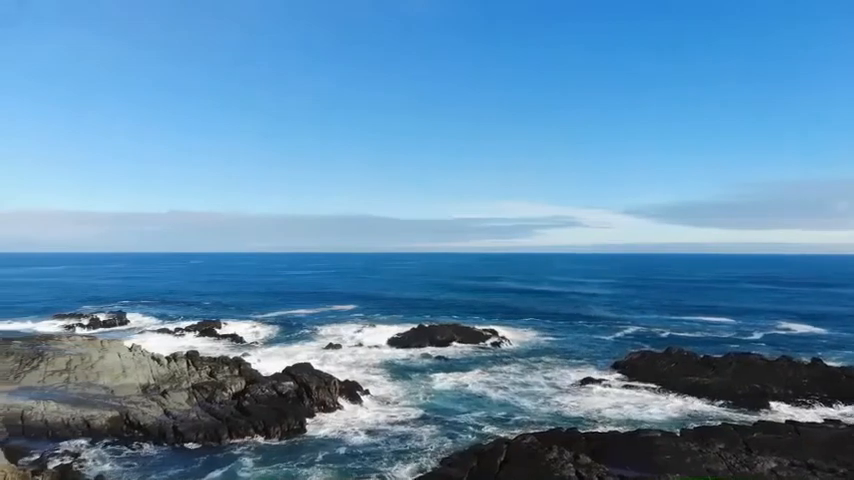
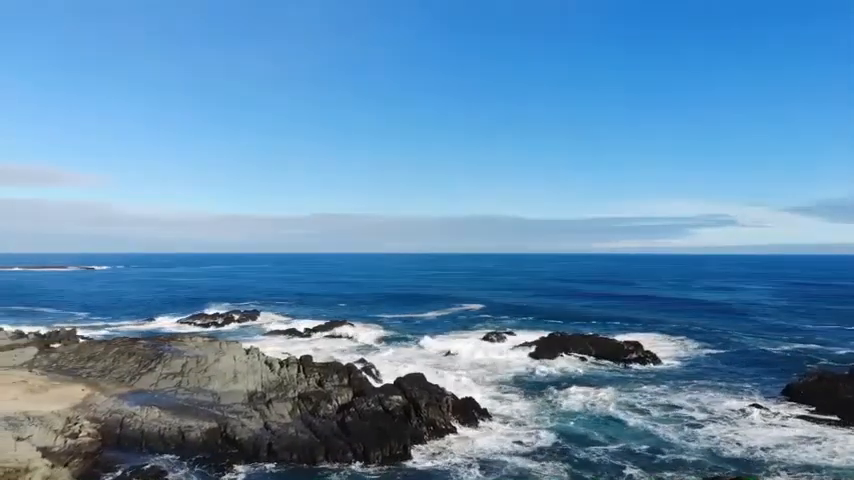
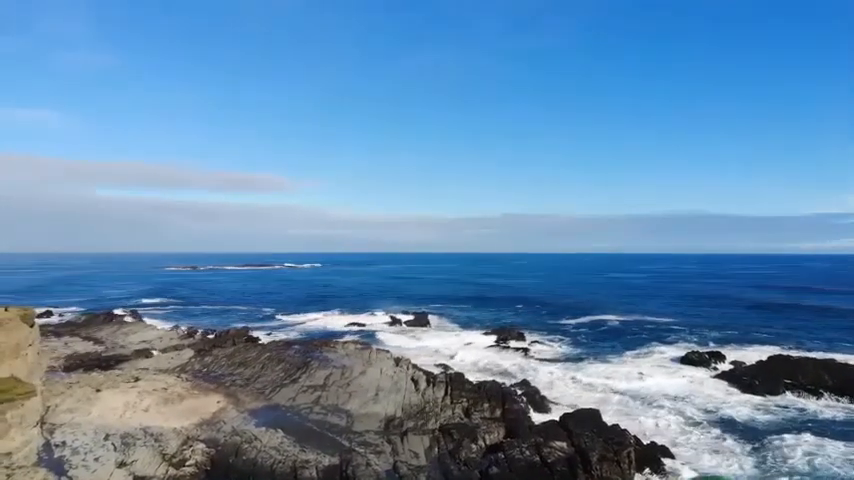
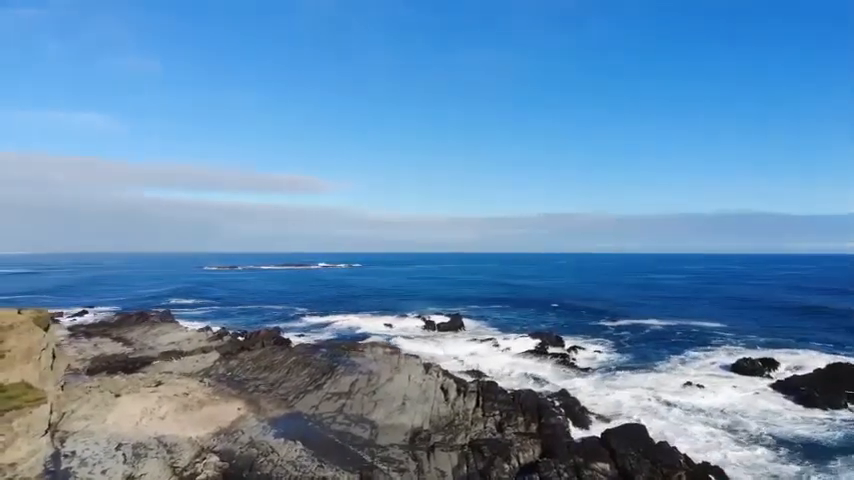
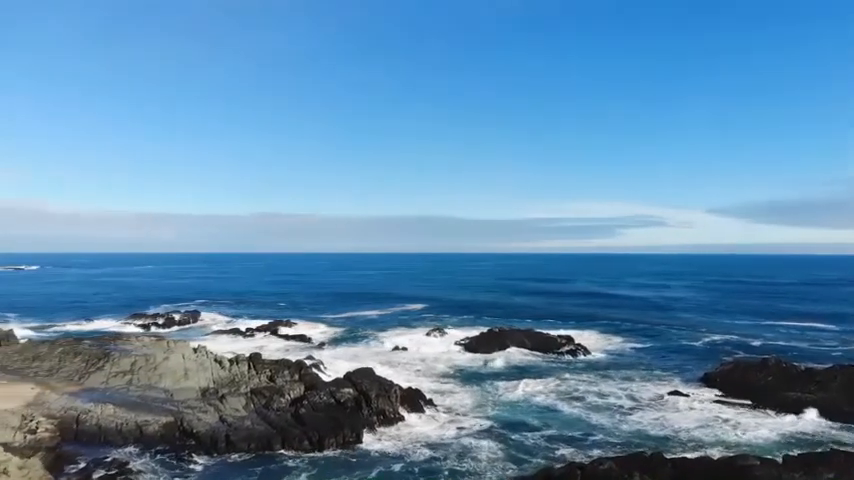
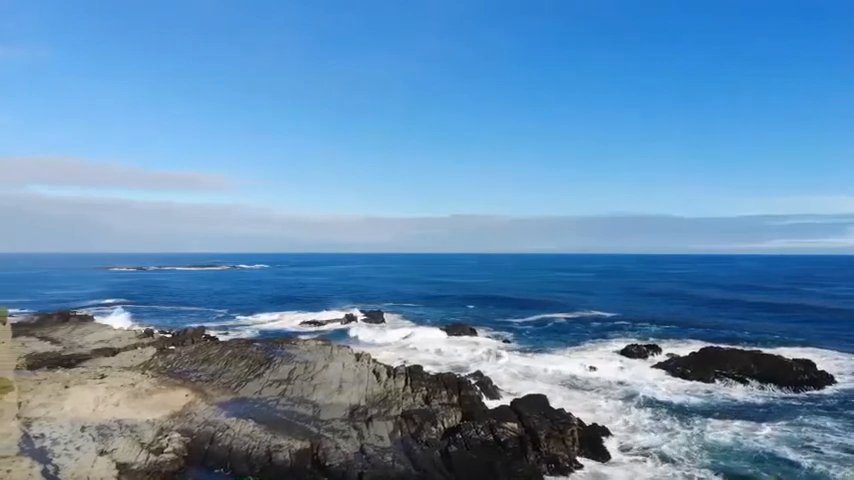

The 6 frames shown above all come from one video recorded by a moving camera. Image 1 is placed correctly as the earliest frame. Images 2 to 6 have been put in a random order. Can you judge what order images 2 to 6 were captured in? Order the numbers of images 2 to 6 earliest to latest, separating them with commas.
5, 2, 6, 3, 4
